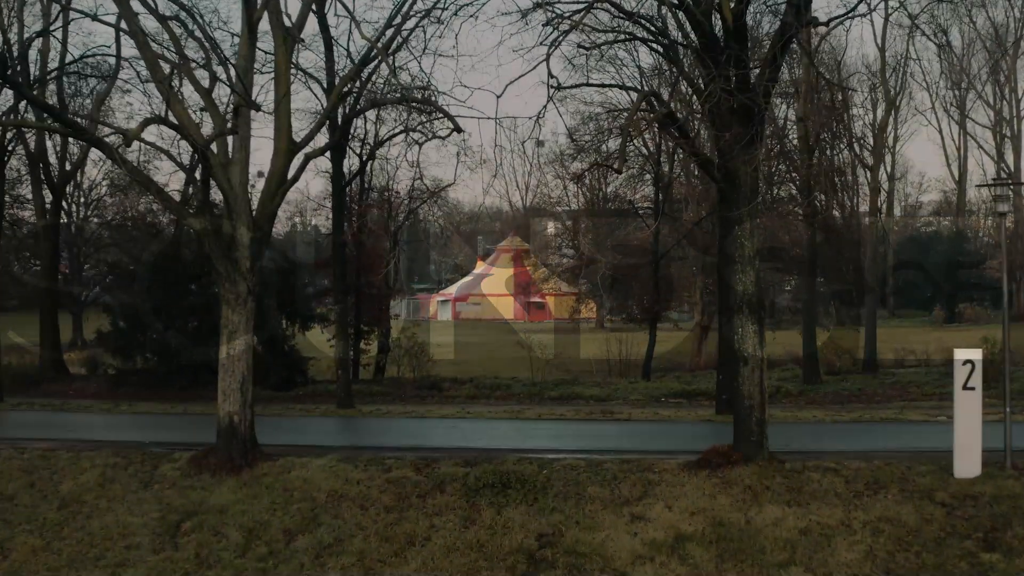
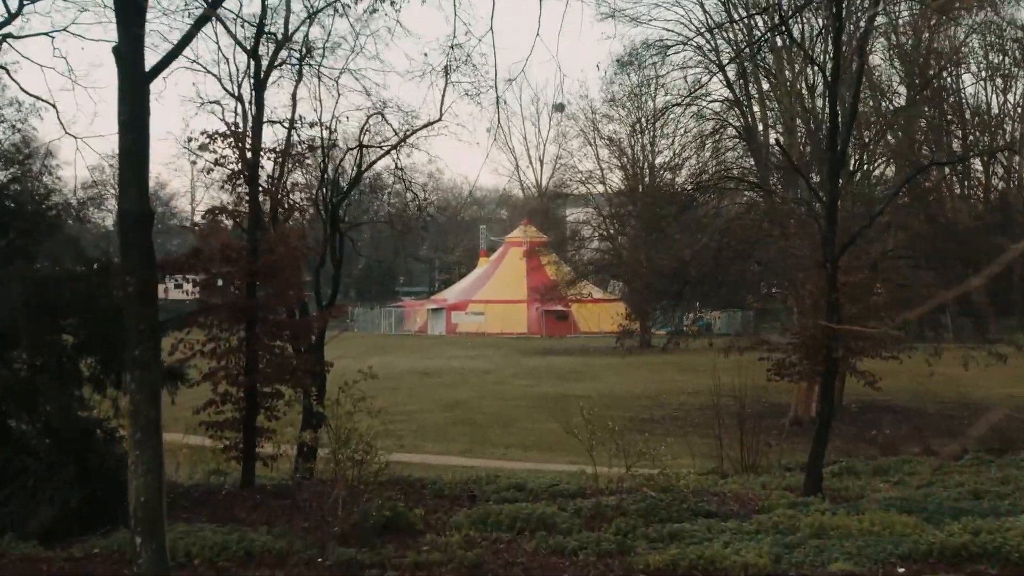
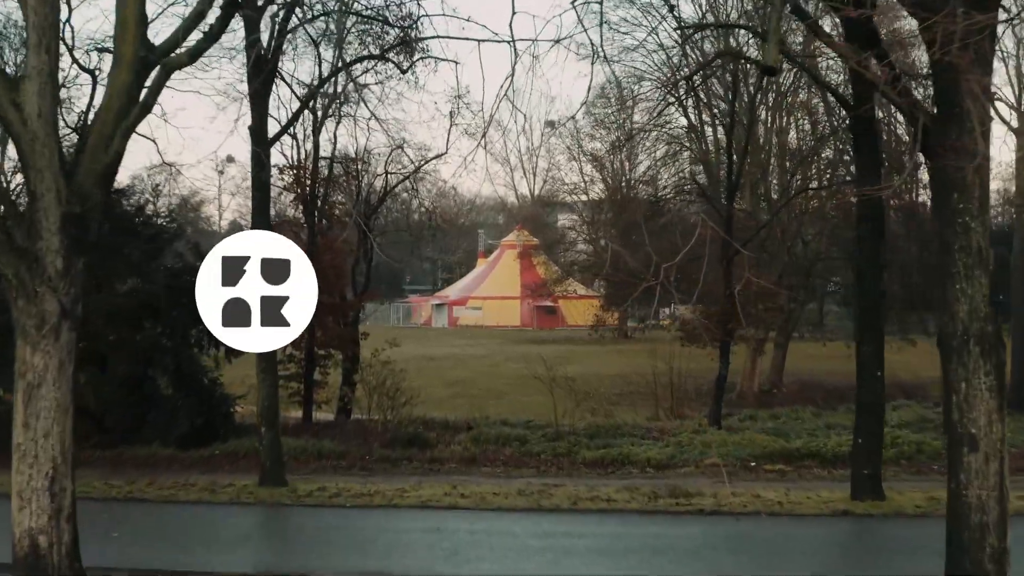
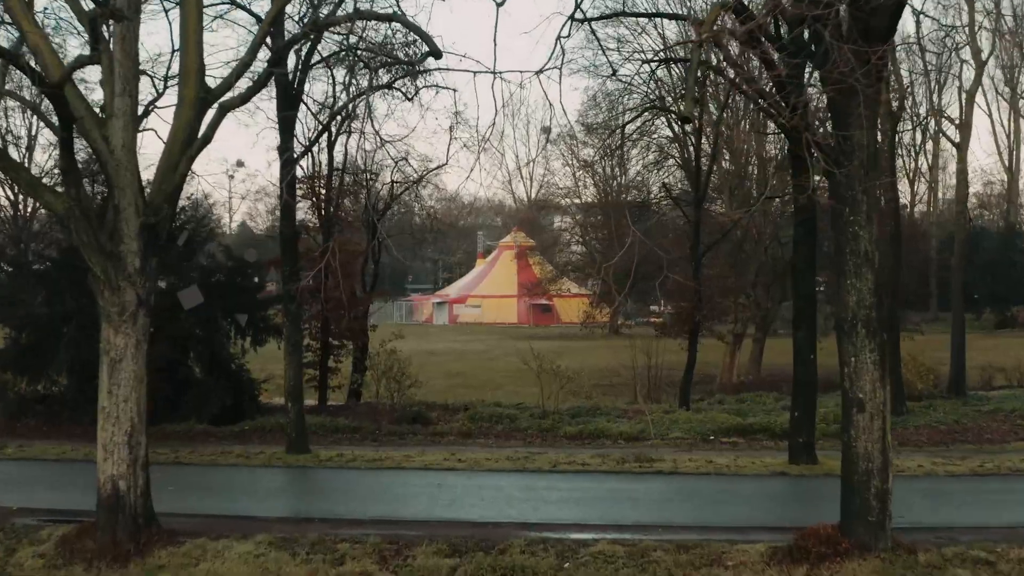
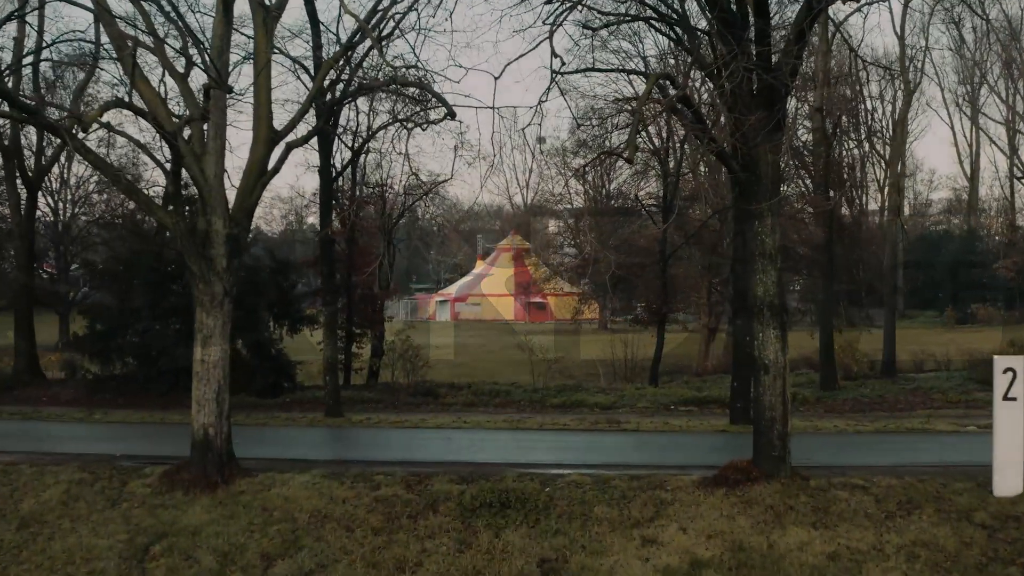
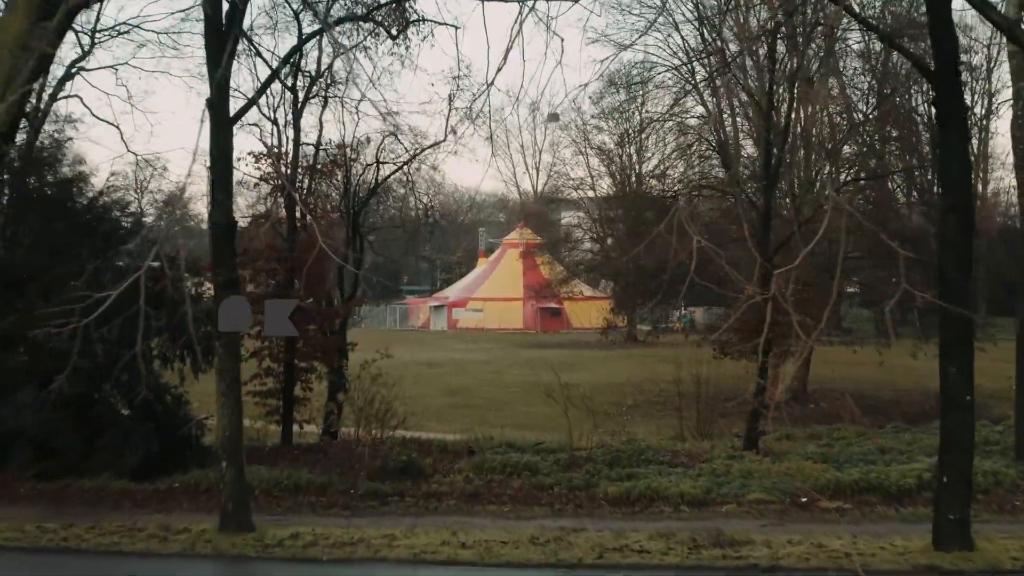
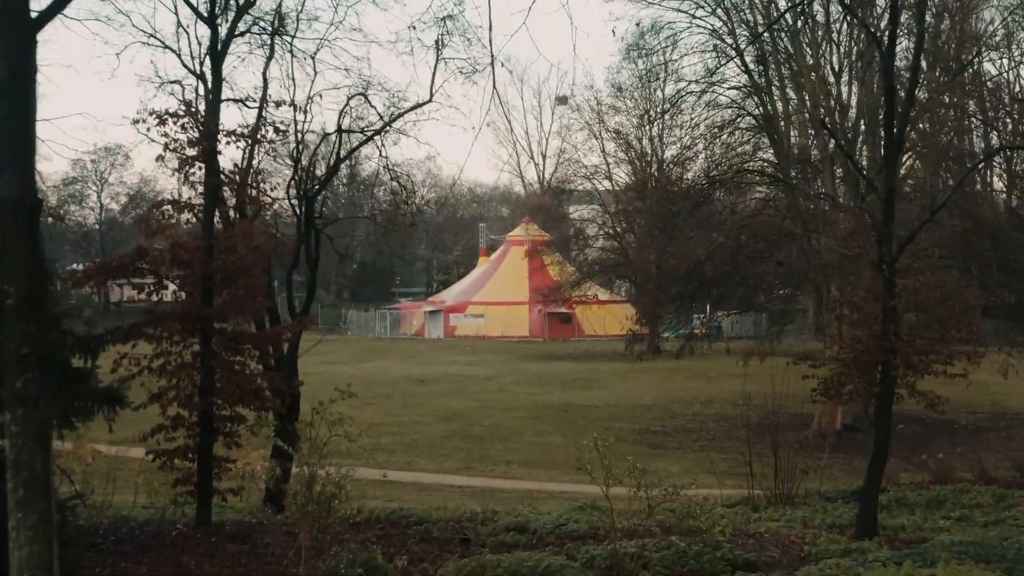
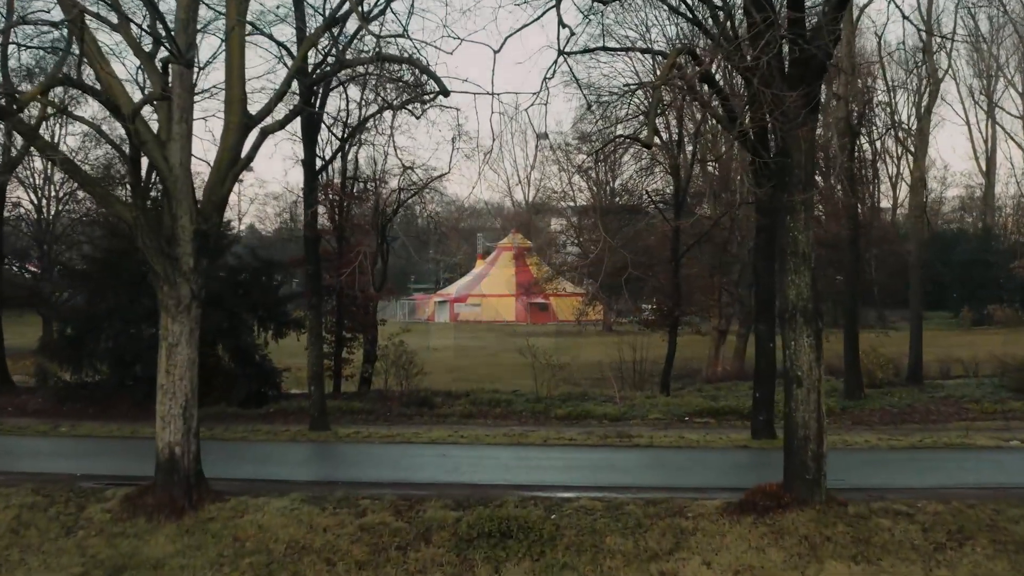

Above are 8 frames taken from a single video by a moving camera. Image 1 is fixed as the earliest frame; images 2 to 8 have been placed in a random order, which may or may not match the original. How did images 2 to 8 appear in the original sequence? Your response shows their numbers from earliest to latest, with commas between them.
5, 8, 4, 3, 6, 2, 7
